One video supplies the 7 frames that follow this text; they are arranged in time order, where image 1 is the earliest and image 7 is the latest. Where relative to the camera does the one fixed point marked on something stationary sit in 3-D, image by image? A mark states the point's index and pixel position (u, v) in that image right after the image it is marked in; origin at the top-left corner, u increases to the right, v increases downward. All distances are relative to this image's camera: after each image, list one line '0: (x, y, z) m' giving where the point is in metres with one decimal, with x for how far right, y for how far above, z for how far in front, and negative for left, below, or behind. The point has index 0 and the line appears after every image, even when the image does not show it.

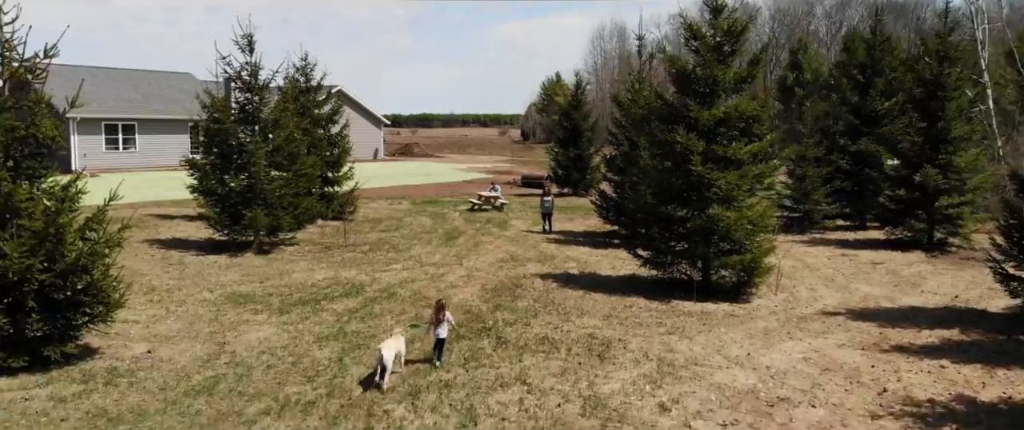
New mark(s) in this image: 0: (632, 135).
0: (+3.2, +2.1, +18.3) m
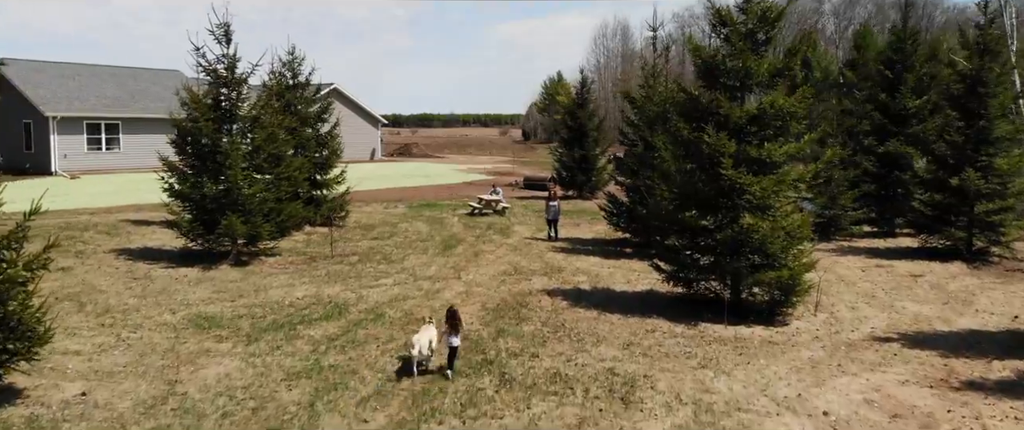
0: (+3.2, +1.9, +16.8) m
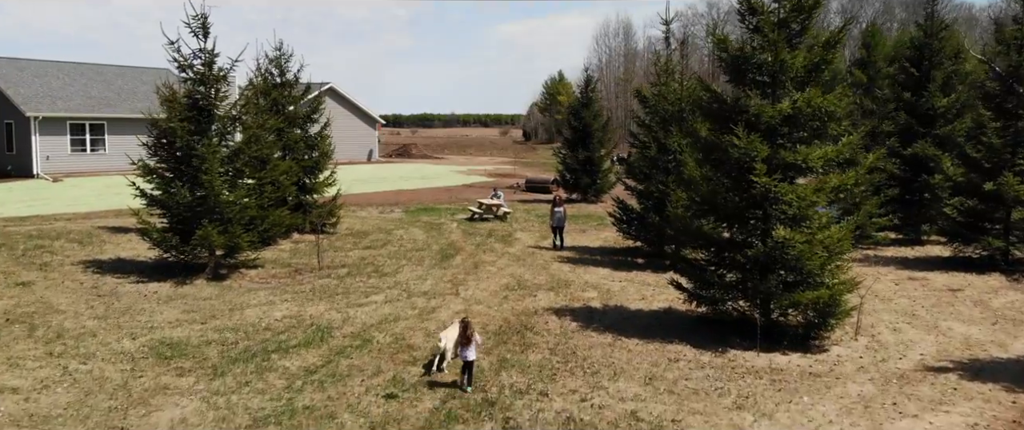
0: (+3.3, +1.8, +15.5) m
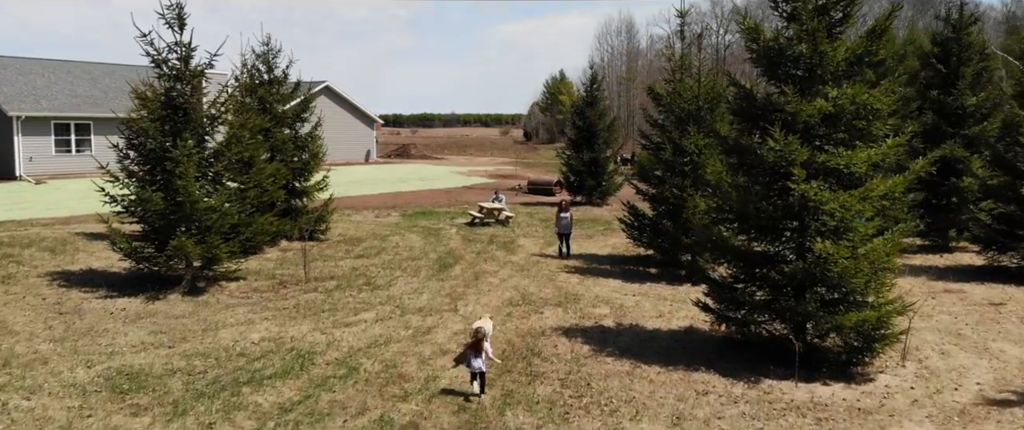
0: (+3.4, +1.6, +14.3) m
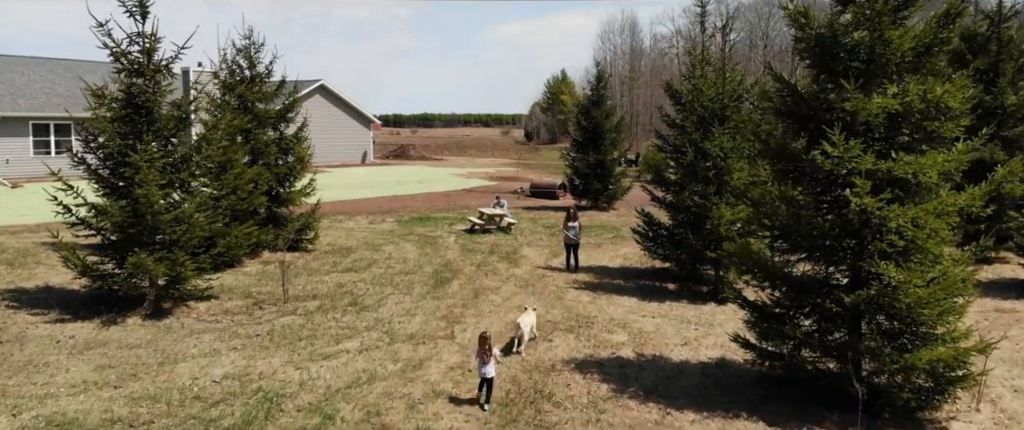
0: (+3.4, +1.4, +12.9) m
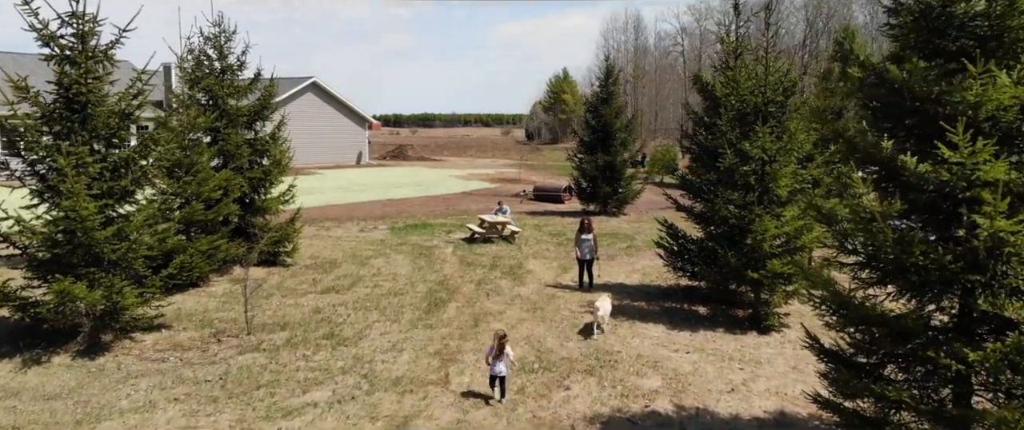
0: (+3.5, +1.2, +11.0) m
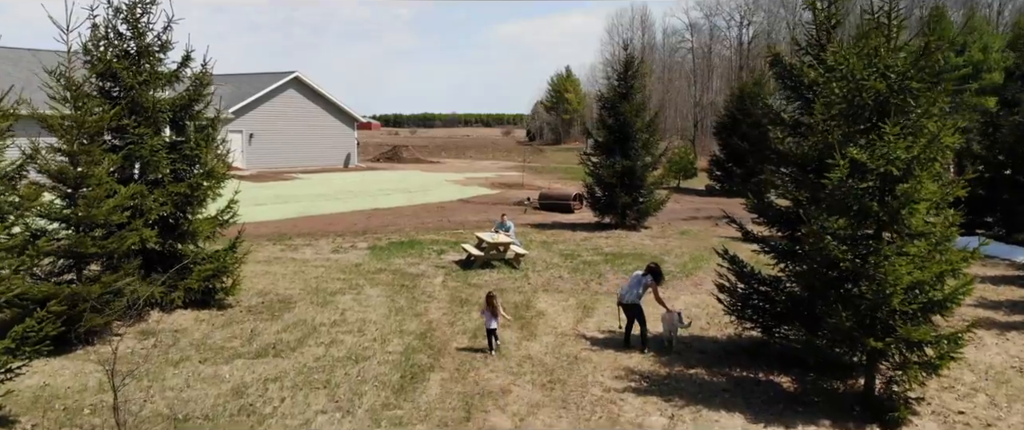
0: (+3.6, +0.8, +7.6) m
